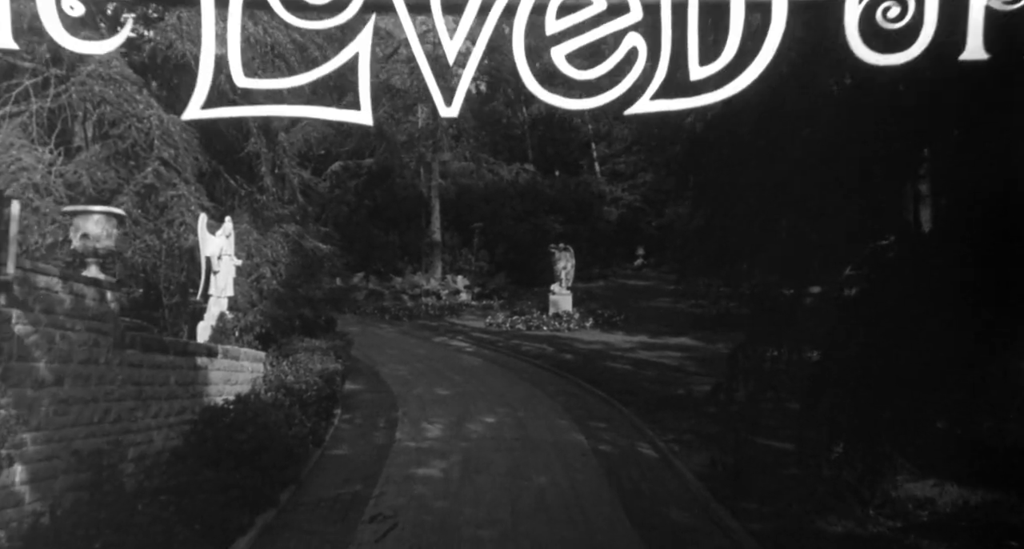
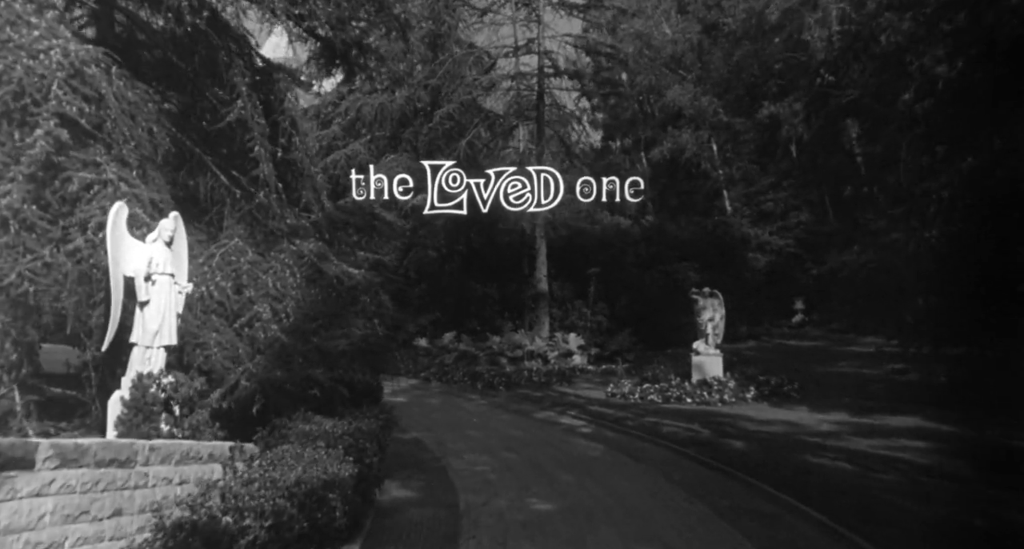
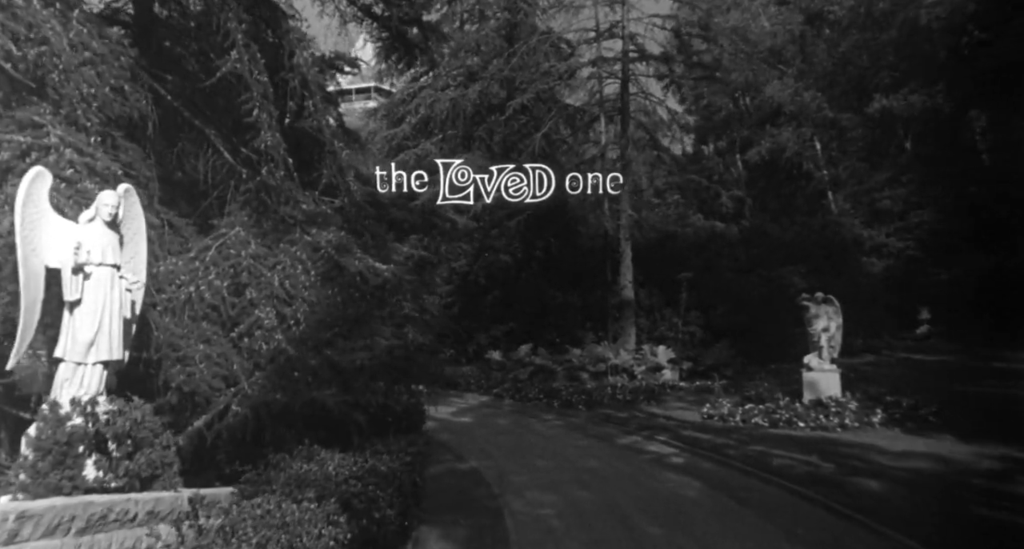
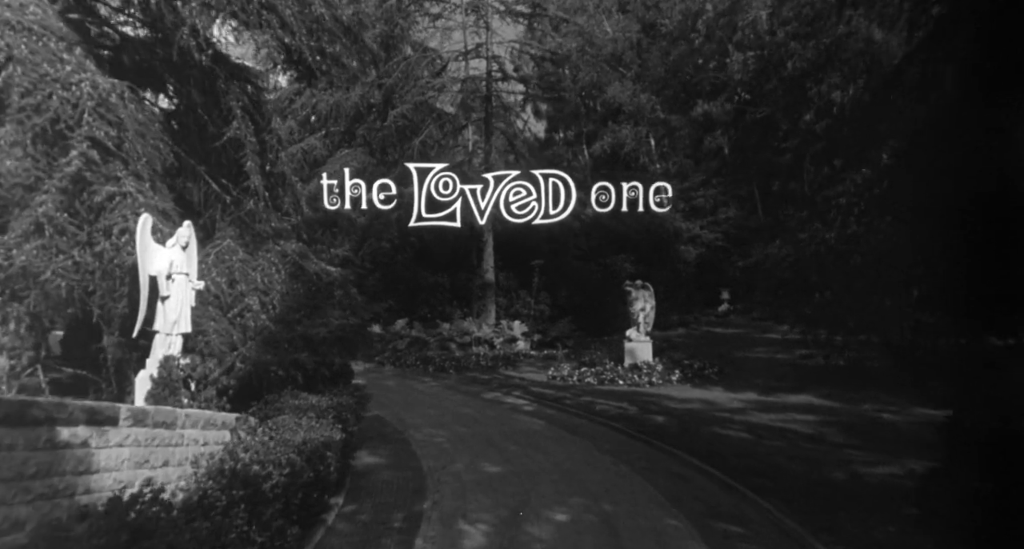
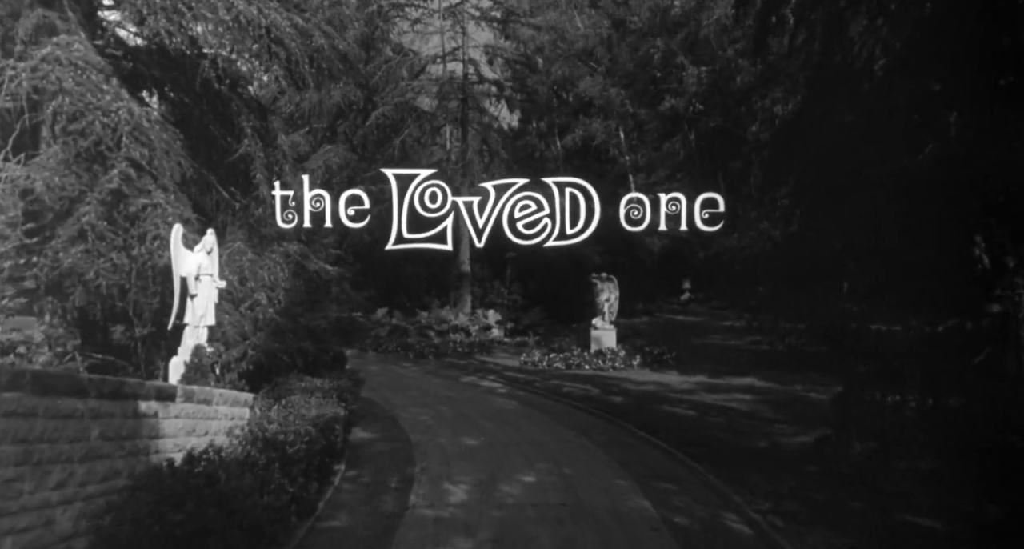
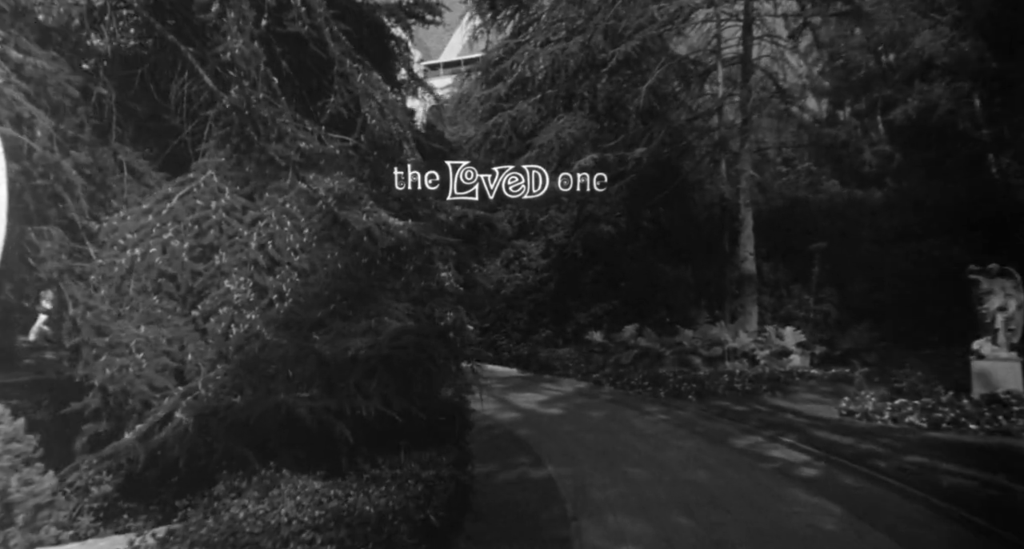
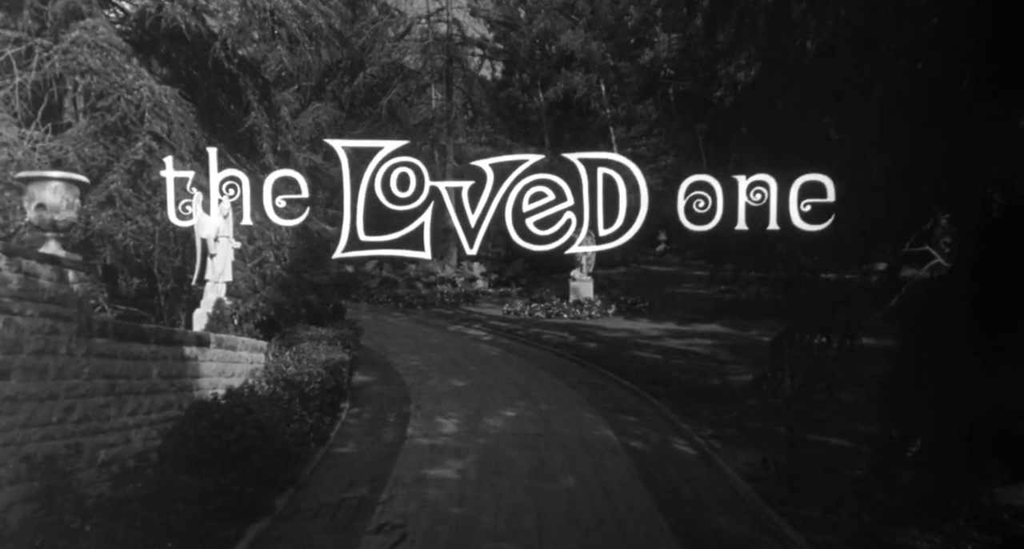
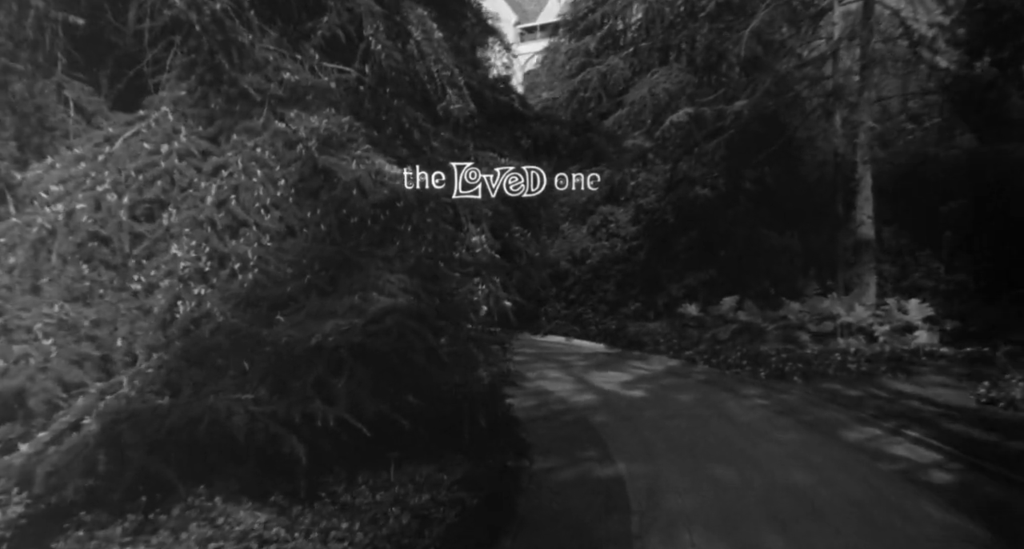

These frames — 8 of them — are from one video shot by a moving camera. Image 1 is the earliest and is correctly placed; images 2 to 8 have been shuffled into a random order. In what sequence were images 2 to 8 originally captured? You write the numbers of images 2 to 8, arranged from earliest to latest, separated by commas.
7, 5, 4, 2, 3, 6, 8
